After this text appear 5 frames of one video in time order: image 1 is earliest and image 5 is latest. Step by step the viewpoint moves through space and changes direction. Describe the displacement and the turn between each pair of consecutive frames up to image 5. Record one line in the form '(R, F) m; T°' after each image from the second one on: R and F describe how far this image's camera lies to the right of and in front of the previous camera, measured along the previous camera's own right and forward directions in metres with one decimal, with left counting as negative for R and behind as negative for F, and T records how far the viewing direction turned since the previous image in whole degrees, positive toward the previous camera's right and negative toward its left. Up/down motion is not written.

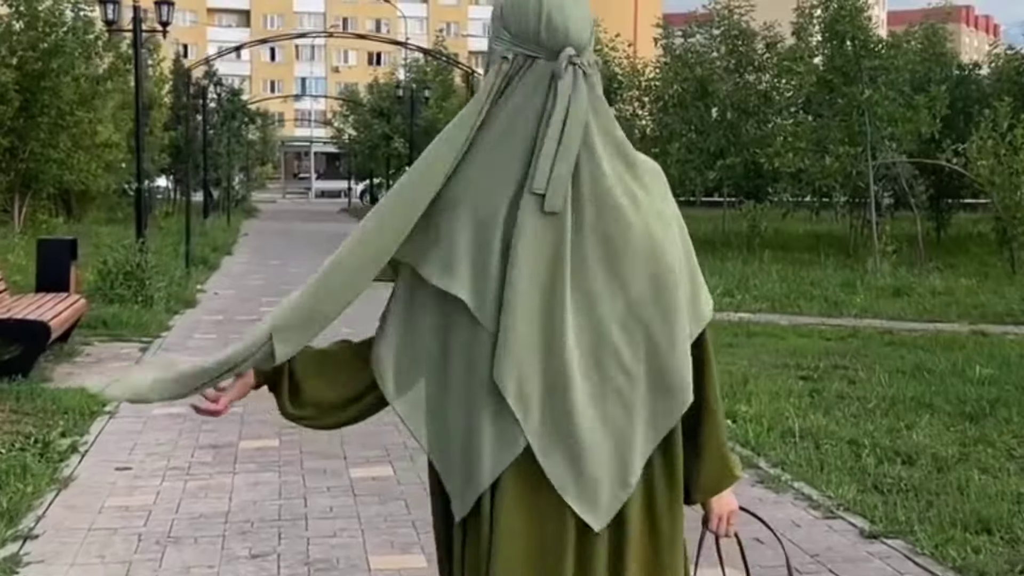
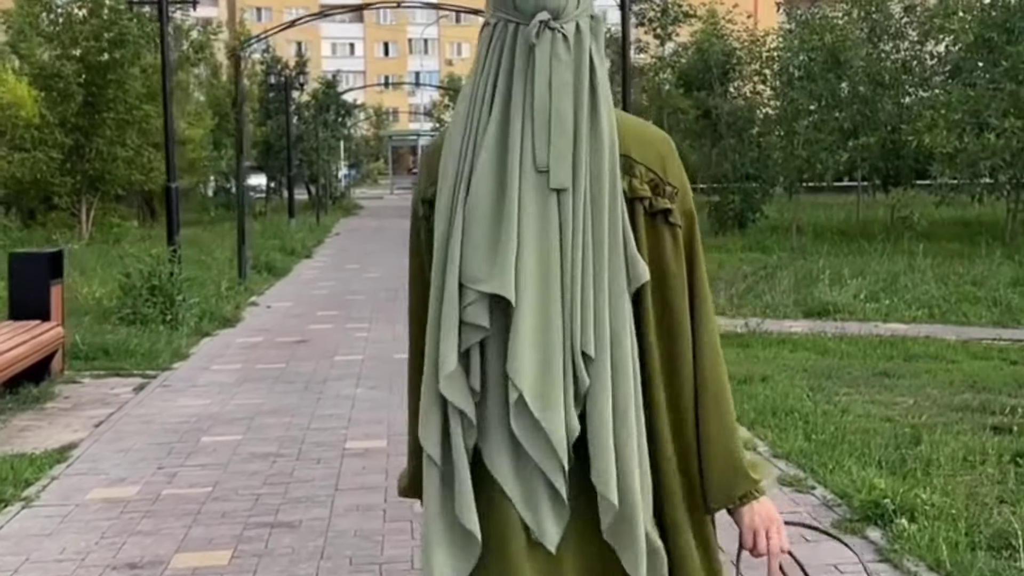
(+0.3, +2.7) m; -5°
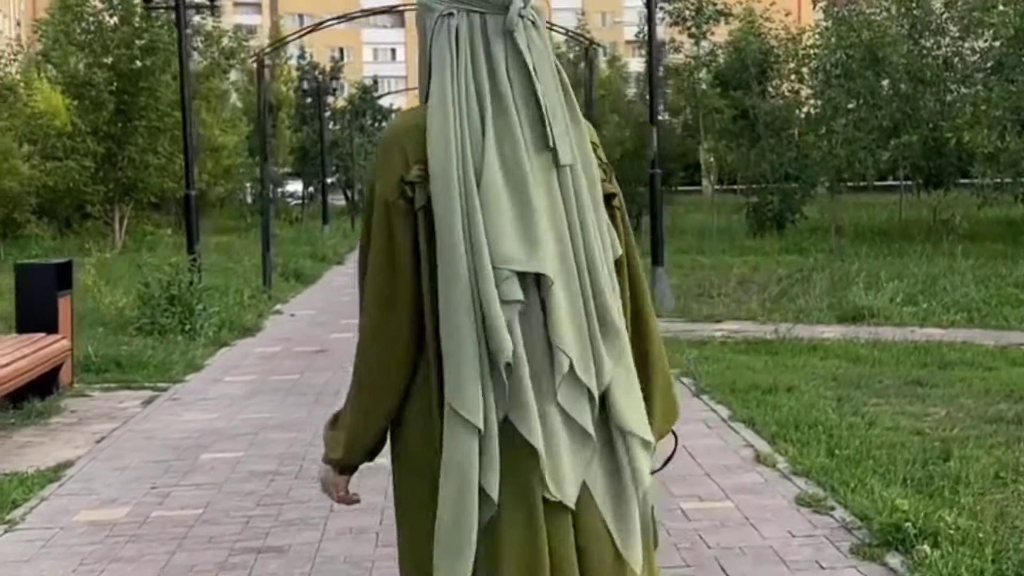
(+0.2, +0.3) m; -2°
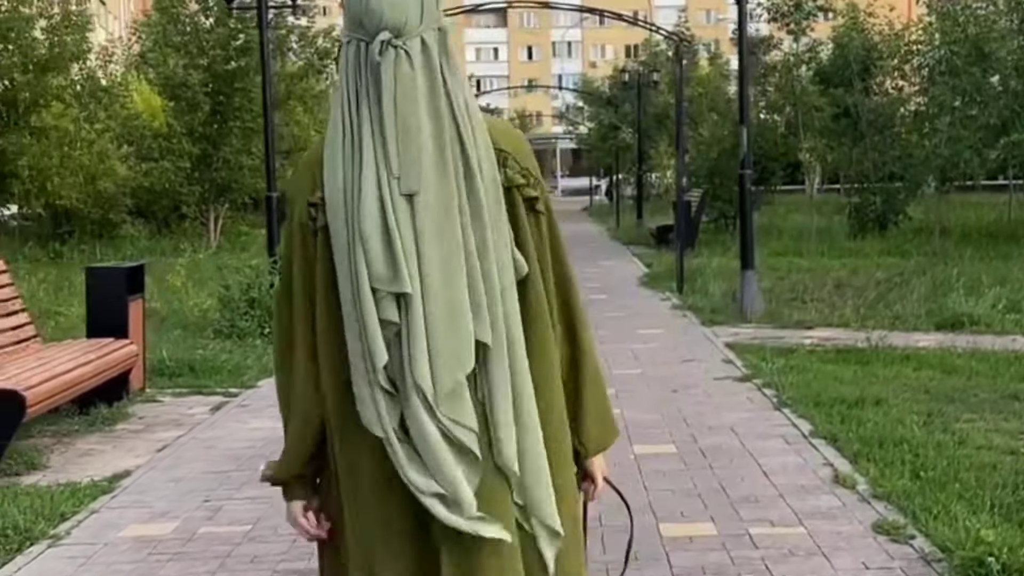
(+0.2, +0.3) m; -4°
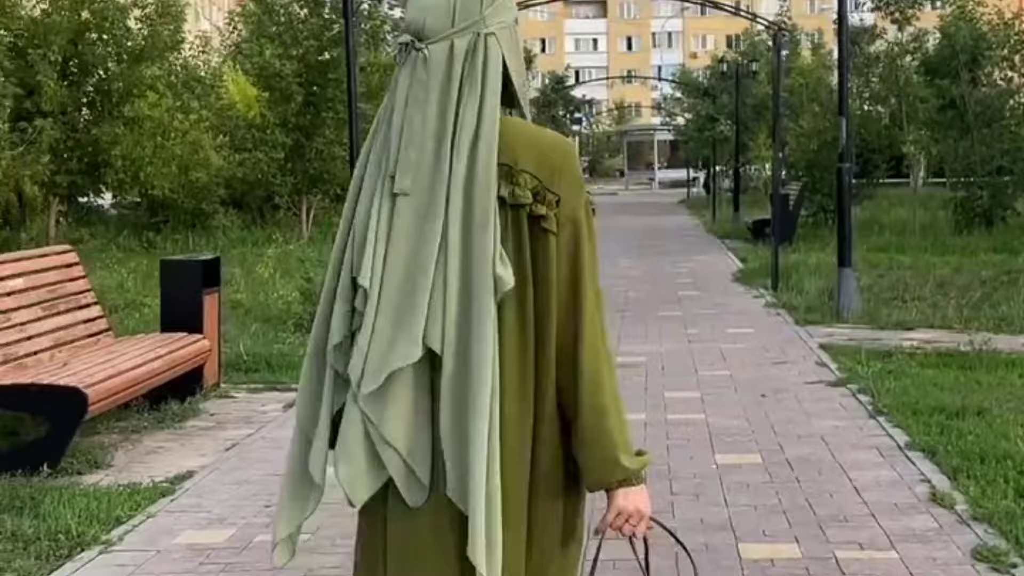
(+0.1, +0.3) m; -4°
